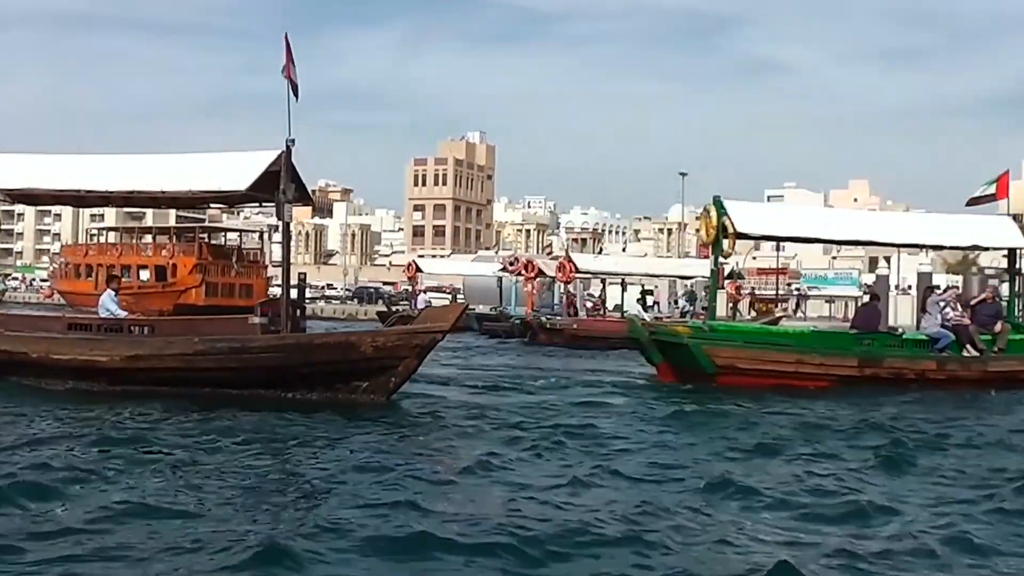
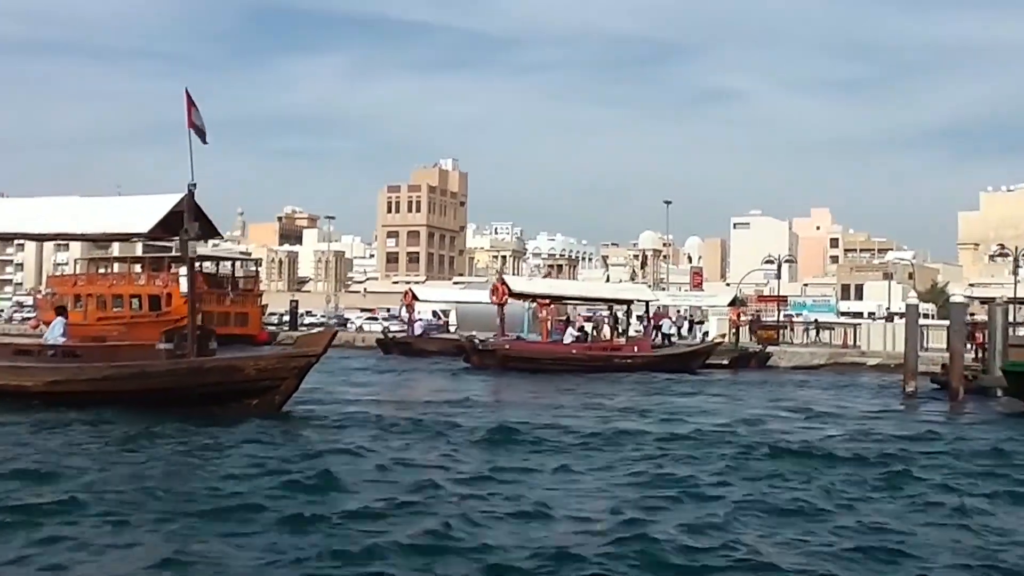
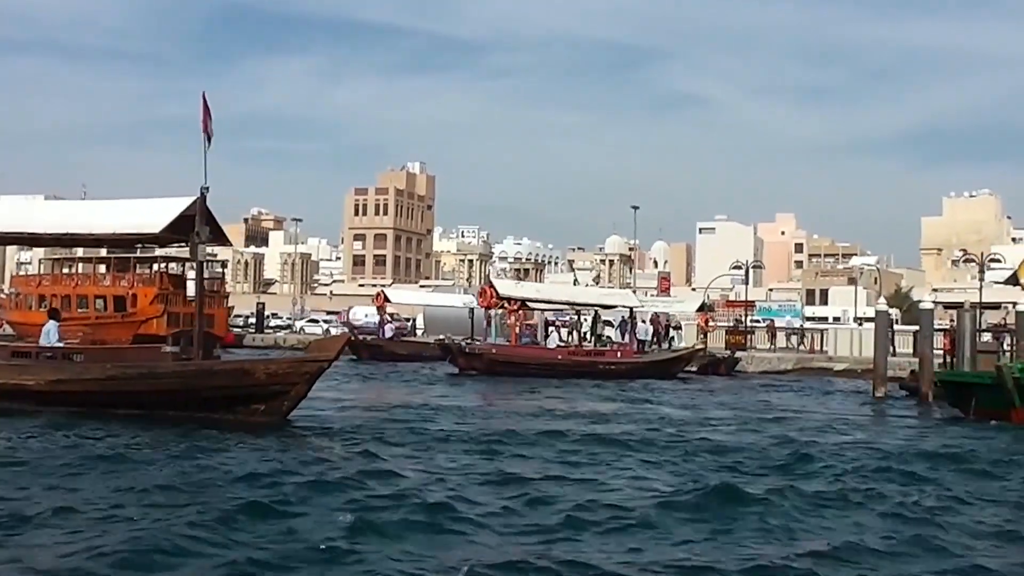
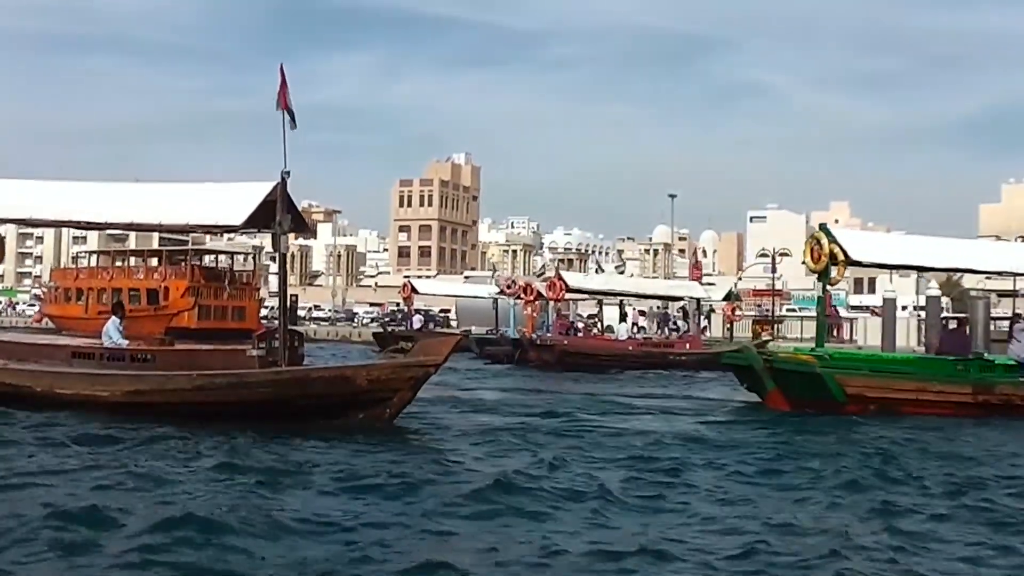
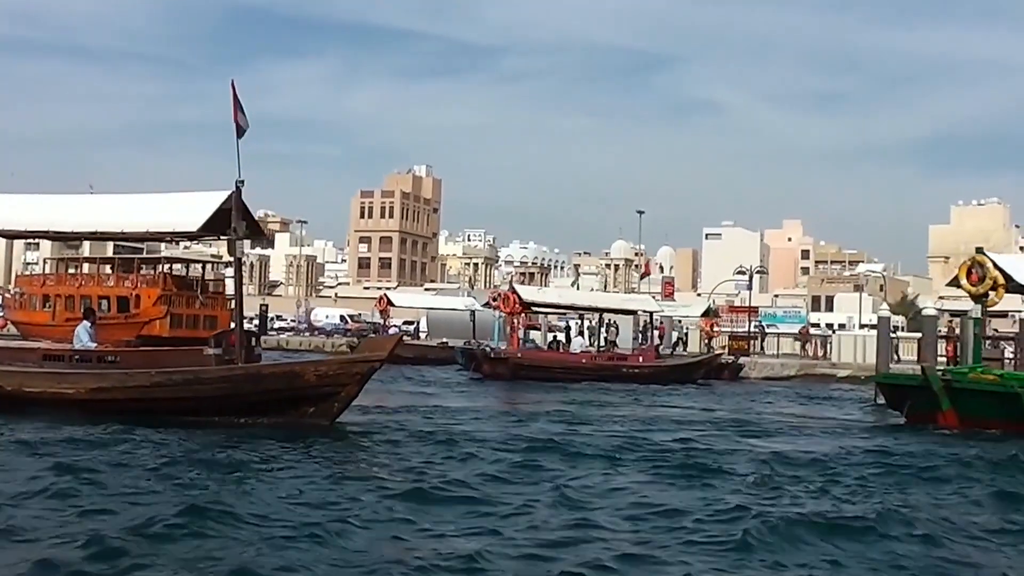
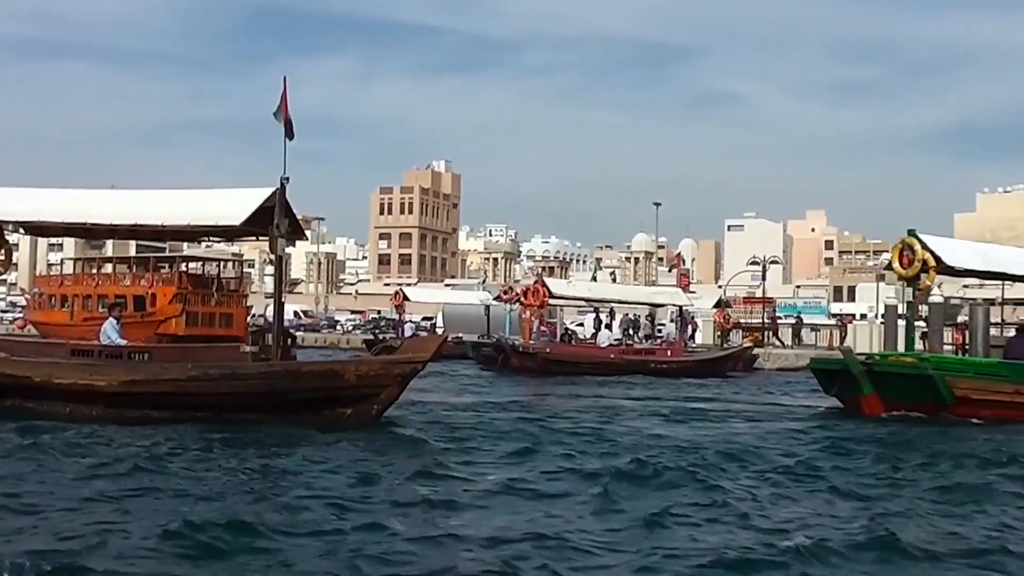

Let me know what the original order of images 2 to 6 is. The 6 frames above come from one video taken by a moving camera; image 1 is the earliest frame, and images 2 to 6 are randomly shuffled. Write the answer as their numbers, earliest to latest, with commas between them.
4, 6, 5, 3, 2
